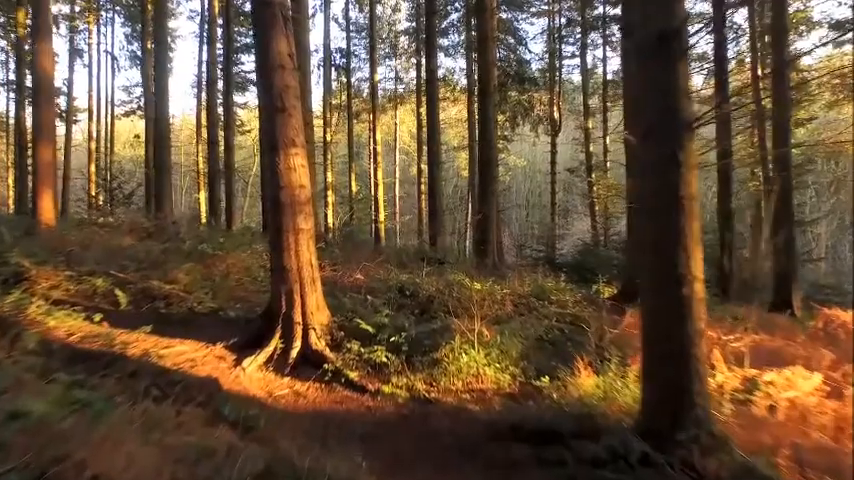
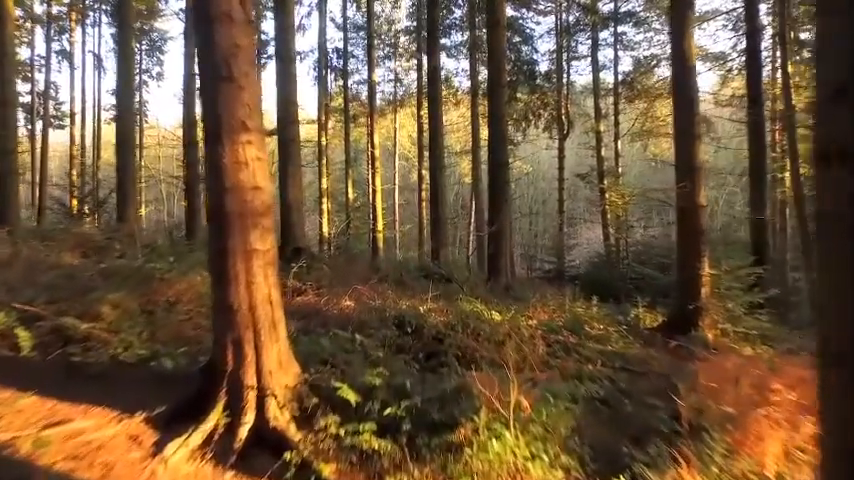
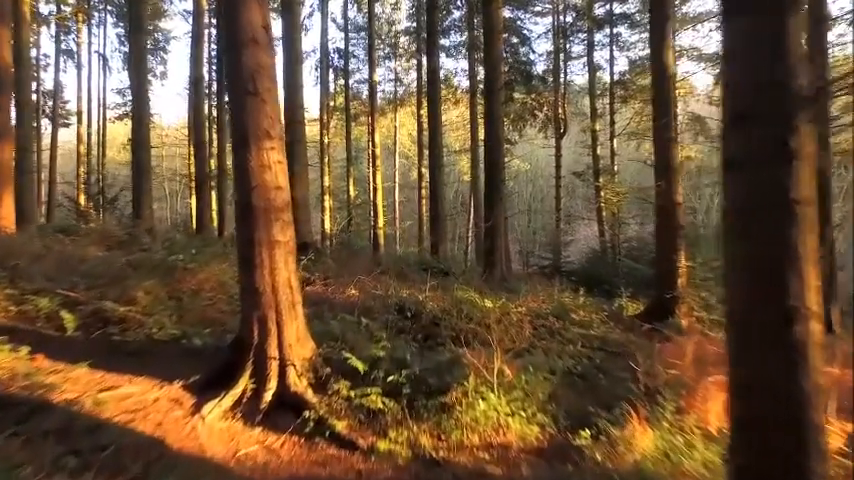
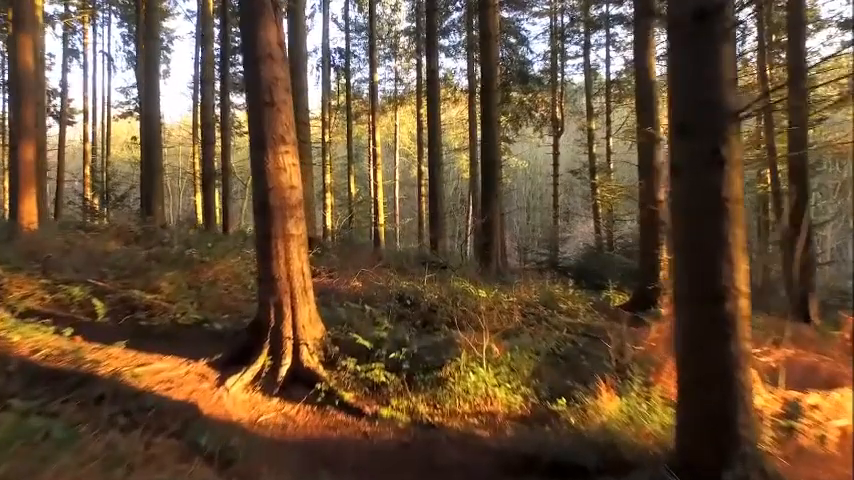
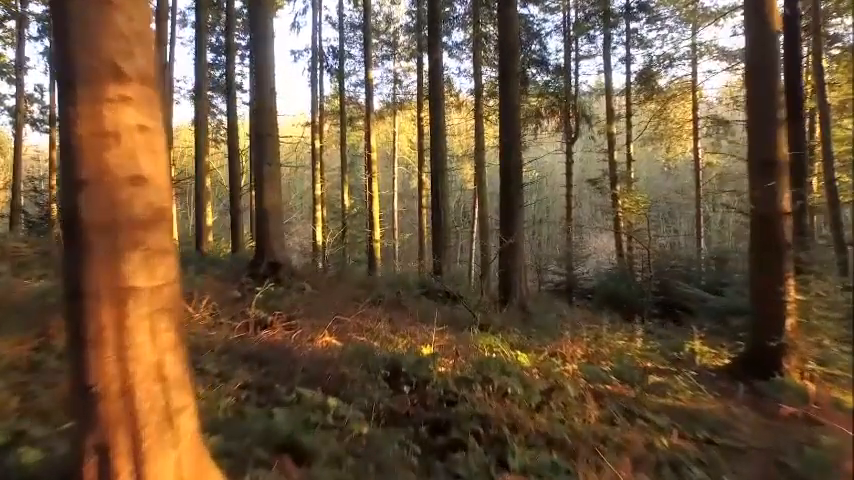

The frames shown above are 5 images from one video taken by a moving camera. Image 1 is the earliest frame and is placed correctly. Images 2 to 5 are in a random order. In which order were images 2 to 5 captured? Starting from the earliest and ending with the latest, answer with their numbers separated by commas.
4, 3, 2, 5
